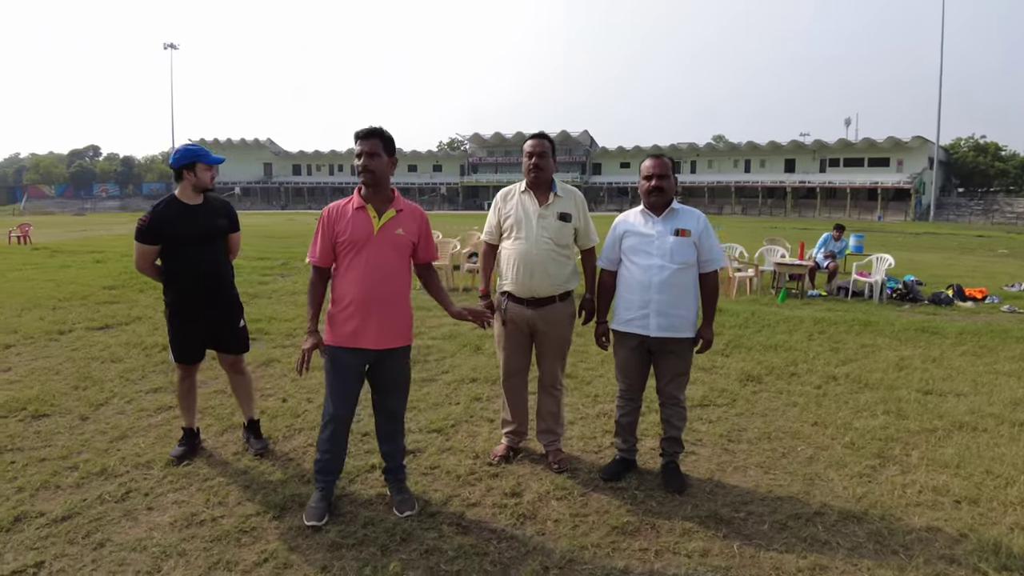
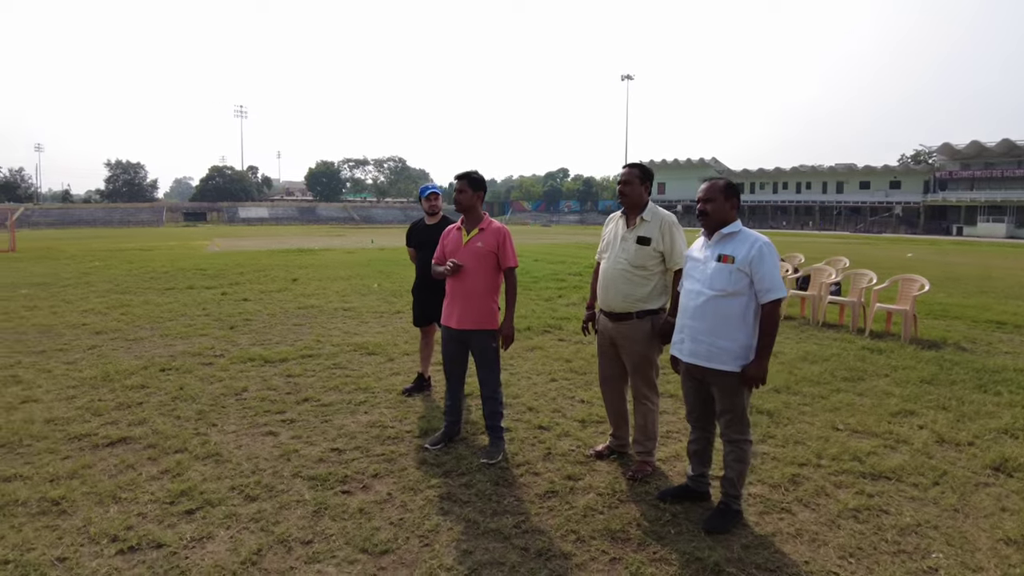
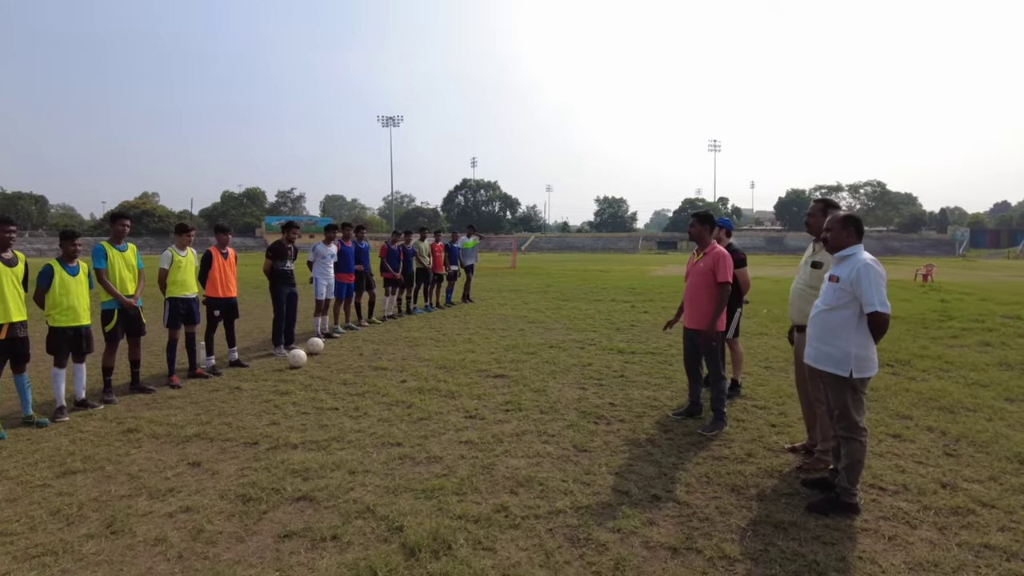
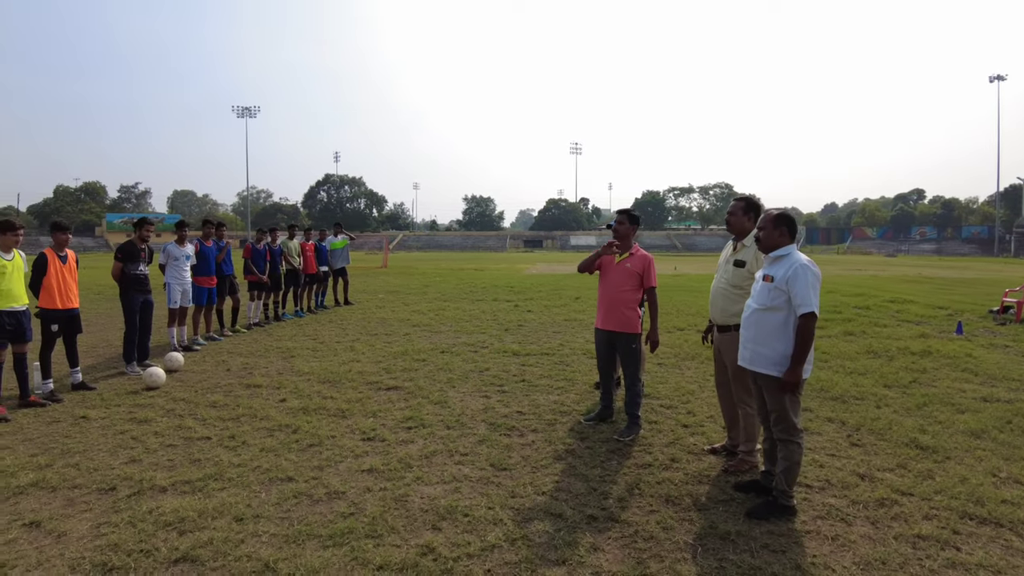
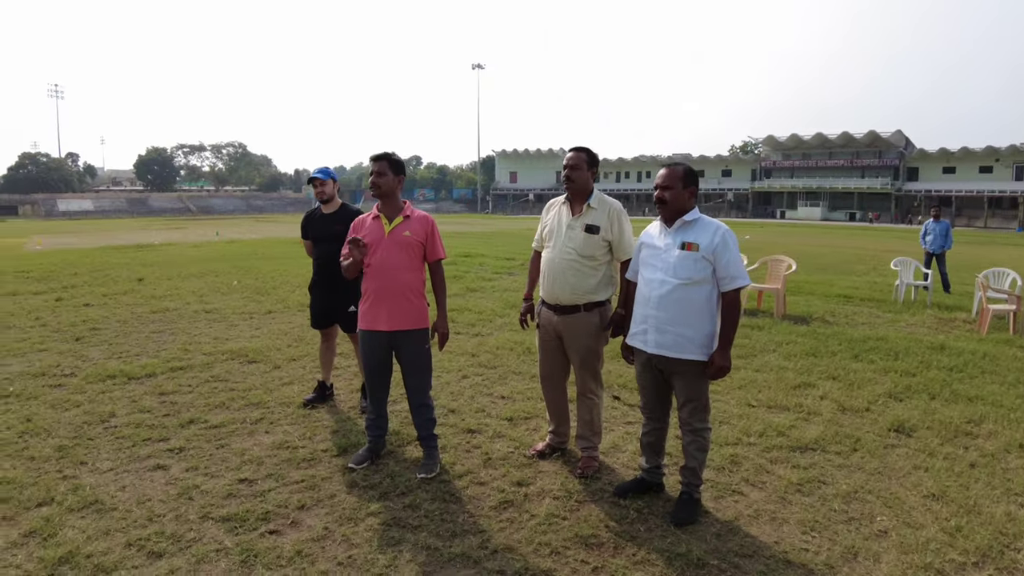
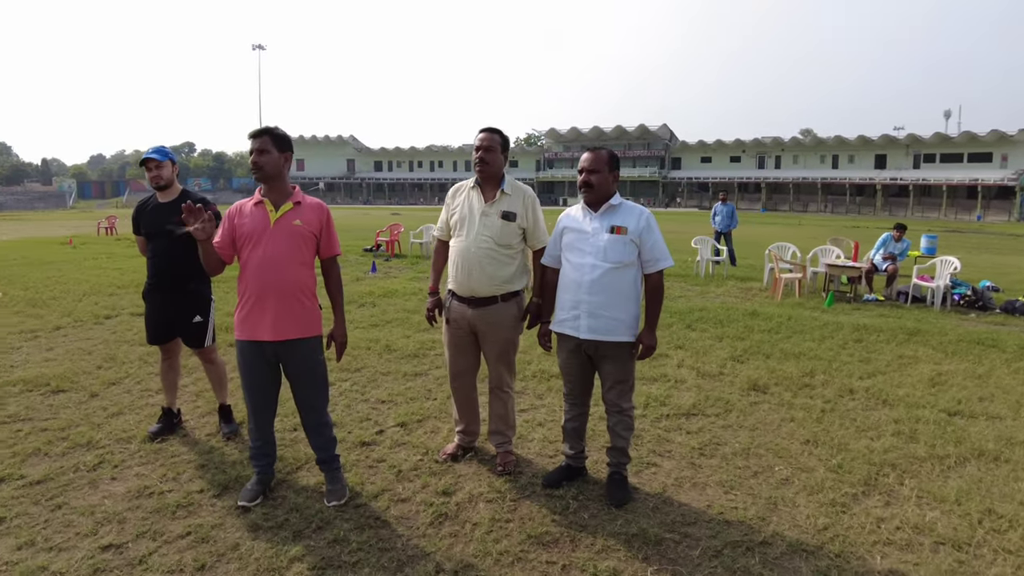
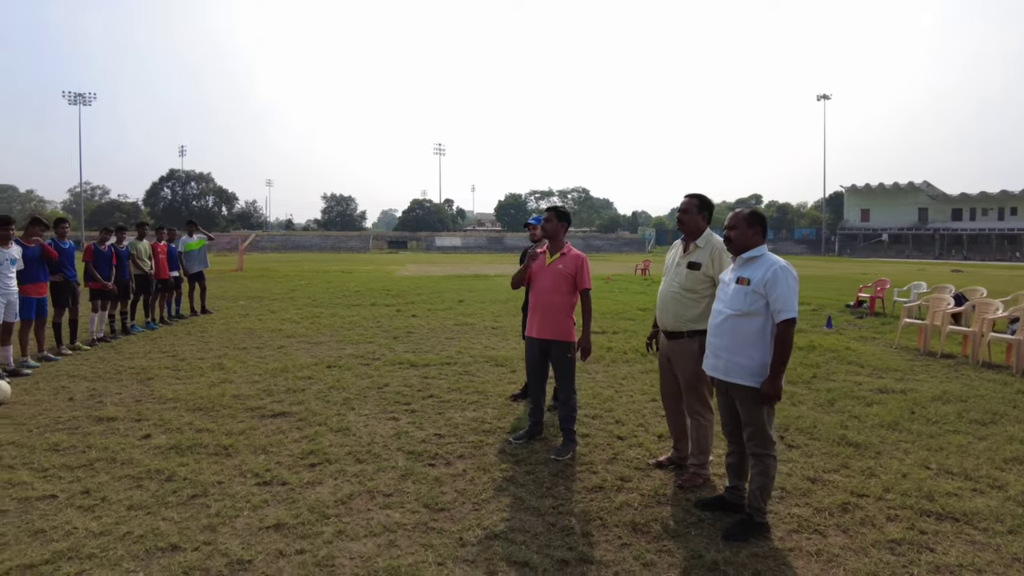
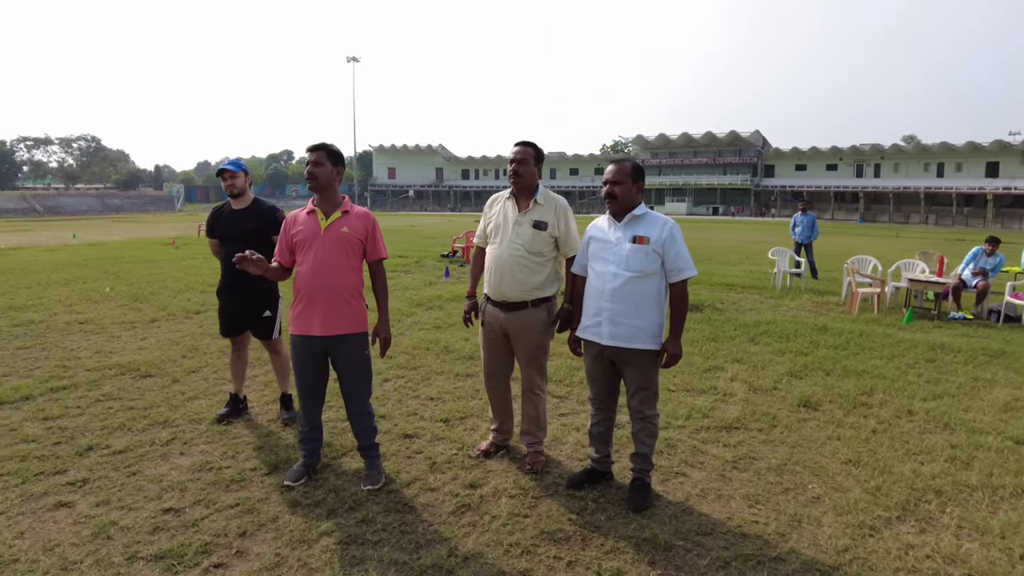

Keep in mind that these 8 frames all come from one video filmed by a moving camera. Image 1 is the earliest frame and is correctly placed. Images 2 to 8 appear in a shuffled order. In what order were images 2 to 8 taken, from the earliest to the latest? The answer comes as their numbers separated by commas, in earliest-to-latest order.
6, 8, 5, 2, 7, 4, 3
